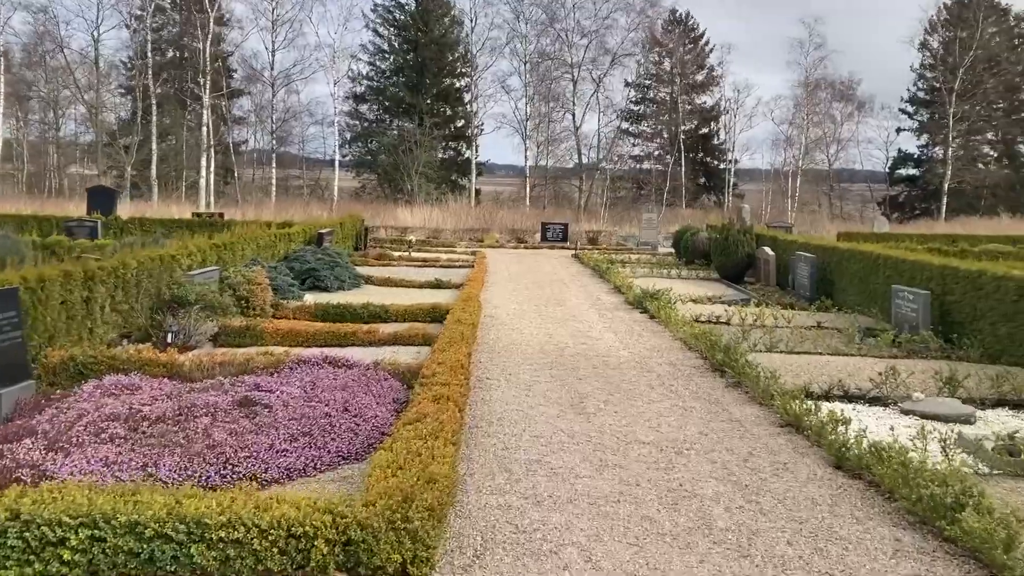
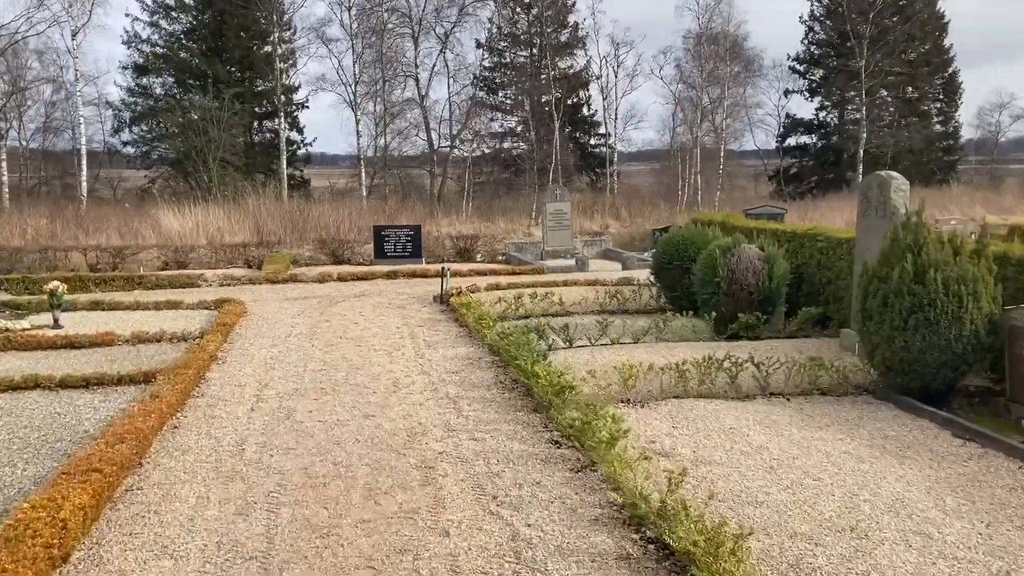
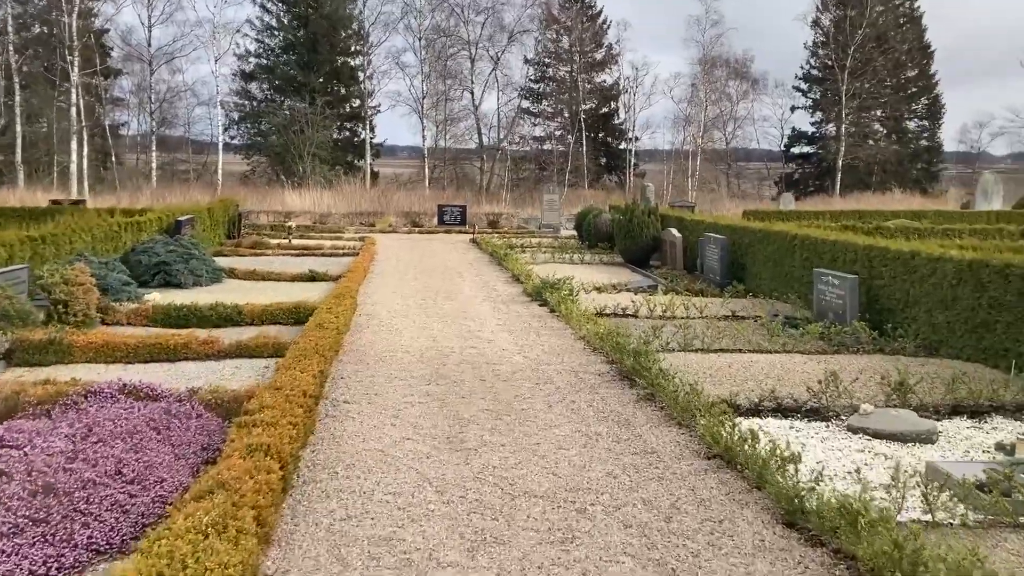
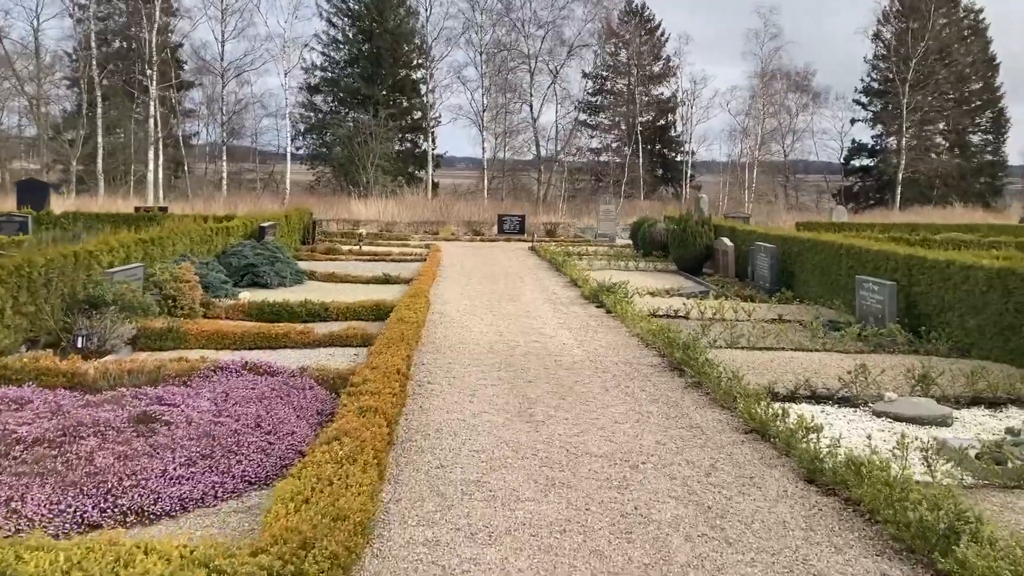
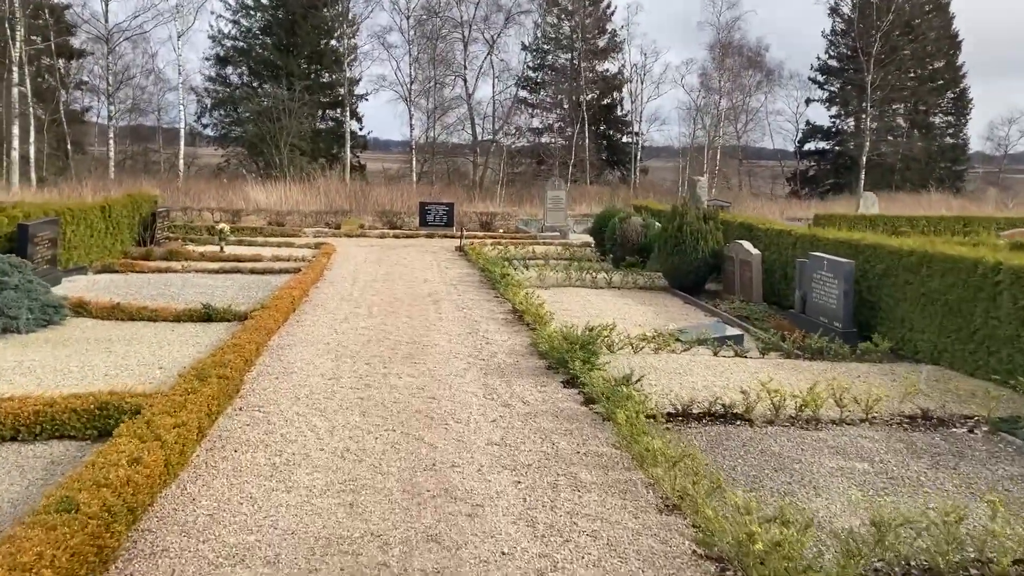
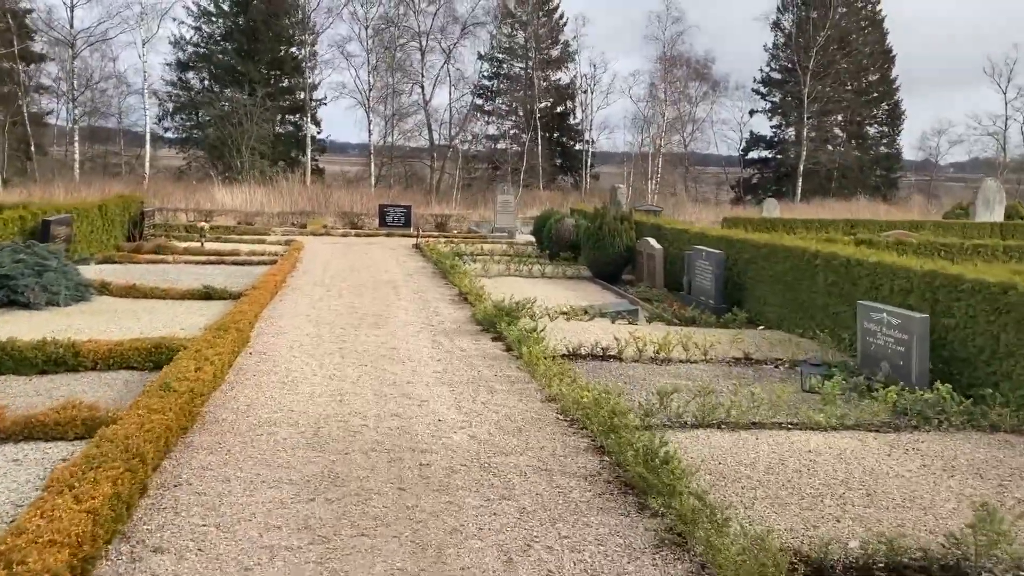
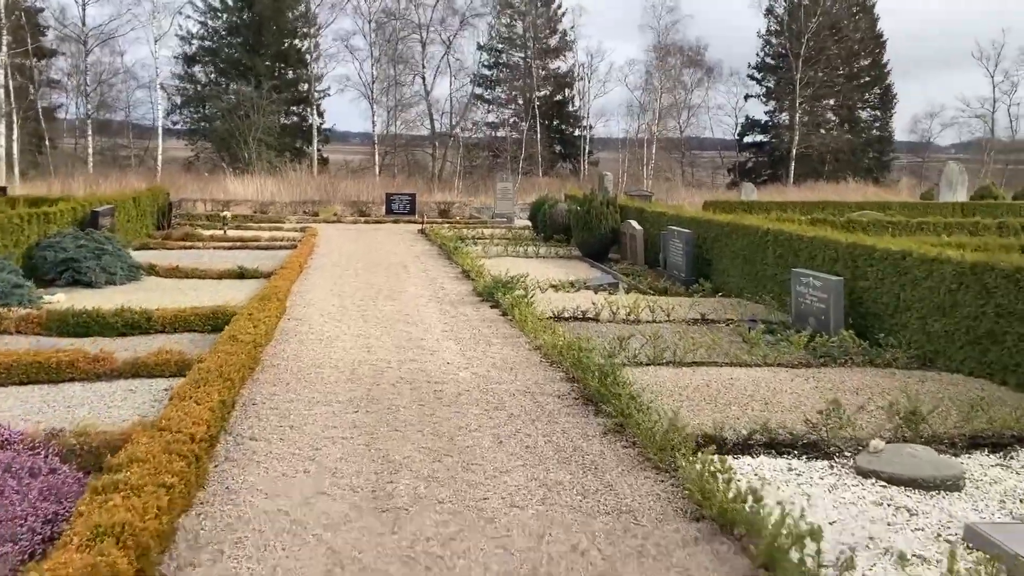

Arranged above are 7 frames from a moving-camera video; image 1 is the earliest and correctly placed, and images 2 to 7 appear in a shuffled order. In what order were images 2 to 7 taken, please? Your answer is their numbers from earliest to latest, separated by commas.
4, 3, 7, 6, 5, 2
